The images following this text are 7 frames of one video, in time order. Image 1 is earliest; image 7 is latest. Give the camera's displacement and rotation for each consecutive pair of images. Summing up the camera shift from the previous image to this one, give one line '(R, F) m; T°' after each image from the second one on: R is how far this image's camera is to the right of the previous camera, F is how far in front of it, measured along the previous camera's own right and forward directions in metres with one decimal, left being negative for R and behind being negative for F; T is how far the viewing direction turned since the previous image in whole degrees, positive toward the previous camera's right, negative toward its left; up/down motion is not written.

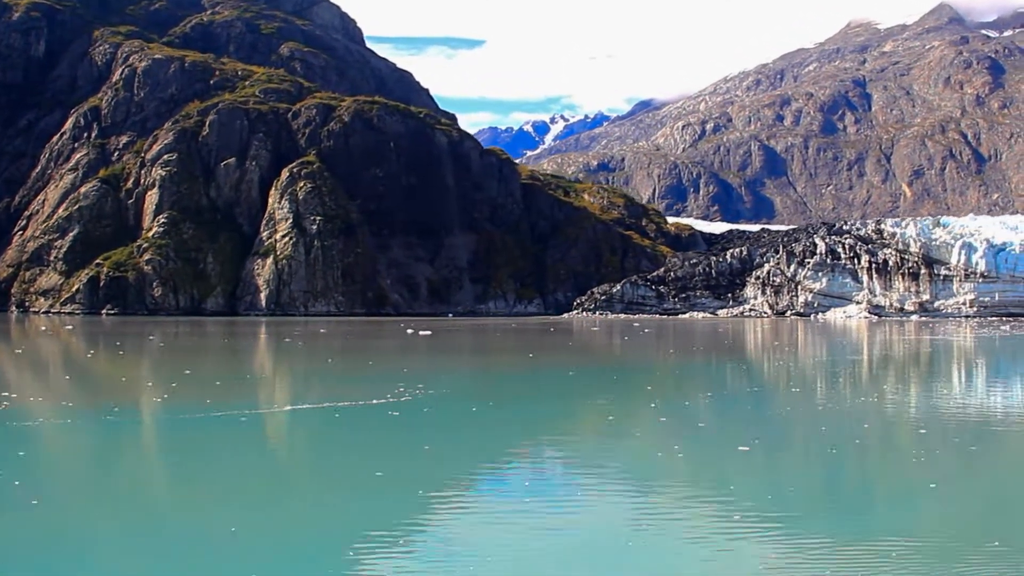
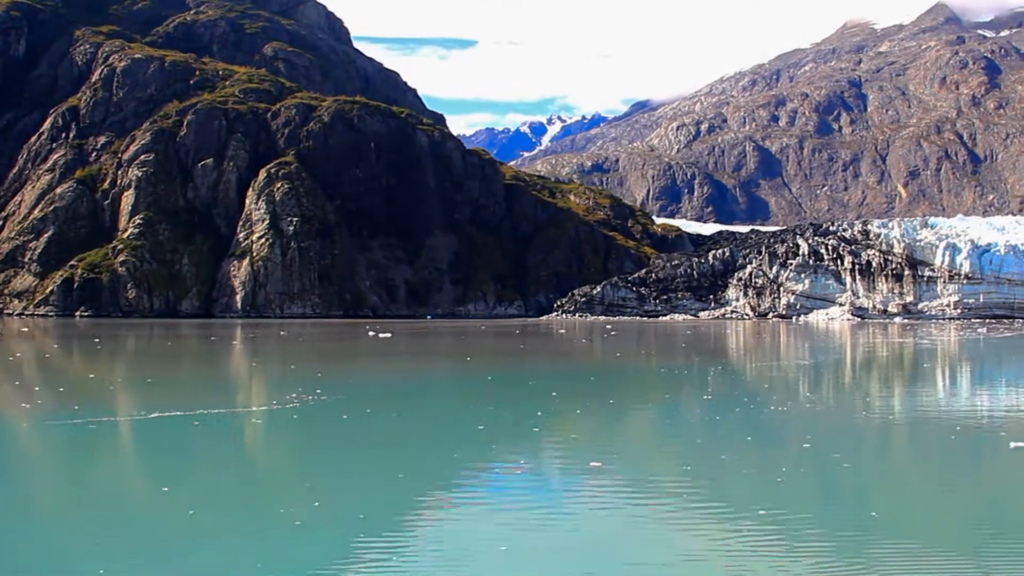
(+3.0, +1.6) m; 0°
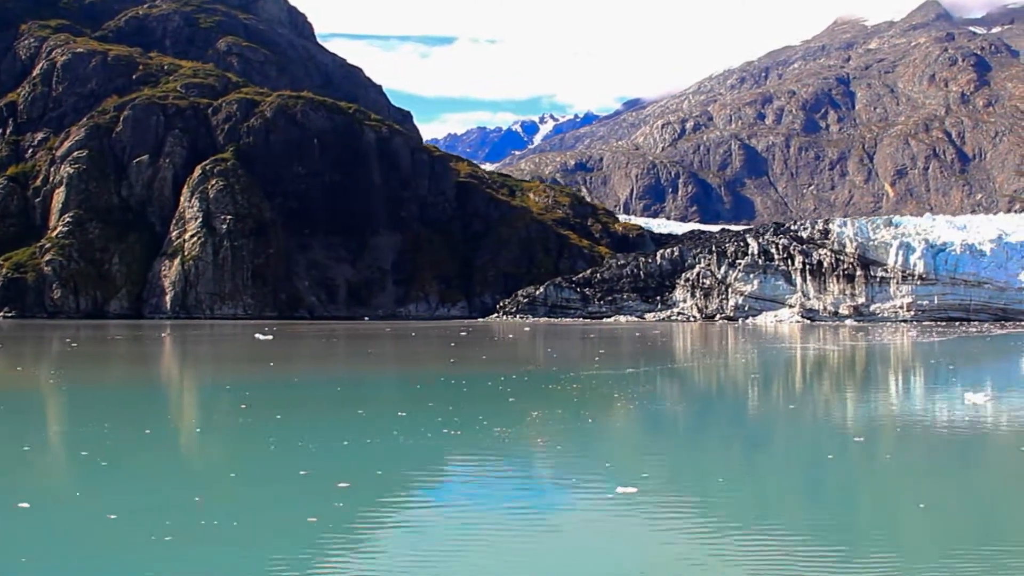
(+8.4, +4.4) m; -1°
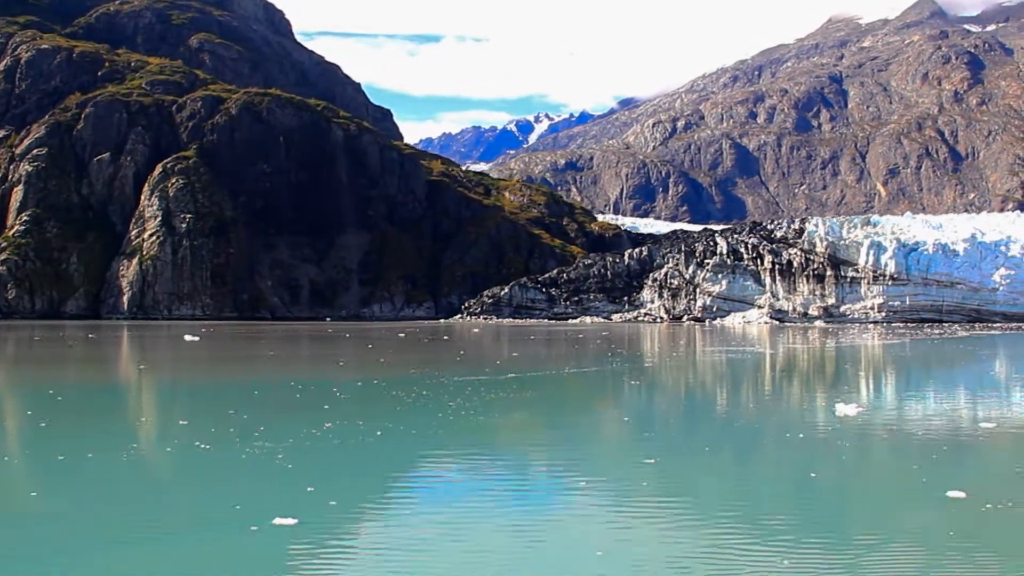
(+4.8, +2.5) m; 0°
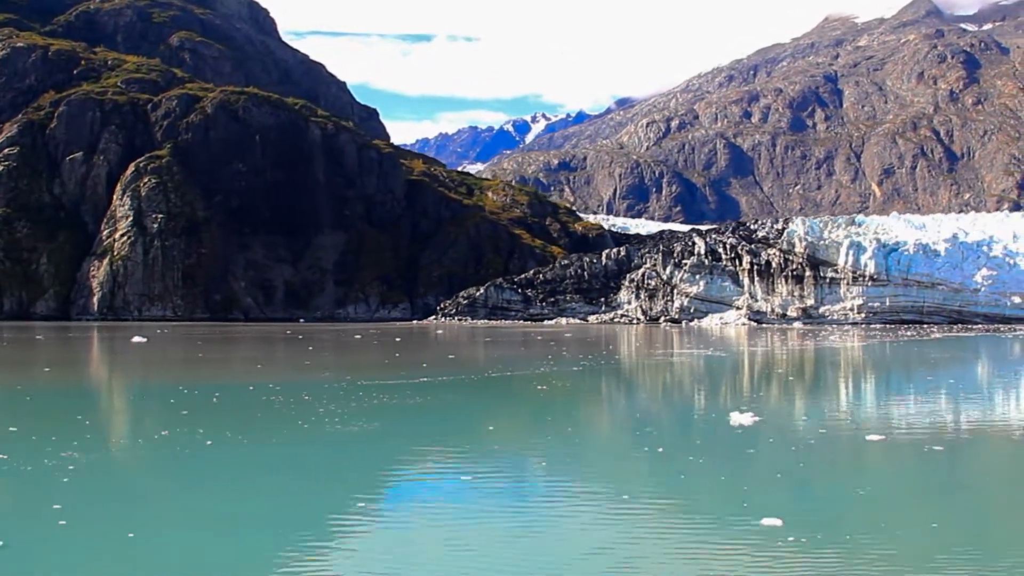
(+3.3, +1.8) m; 0°
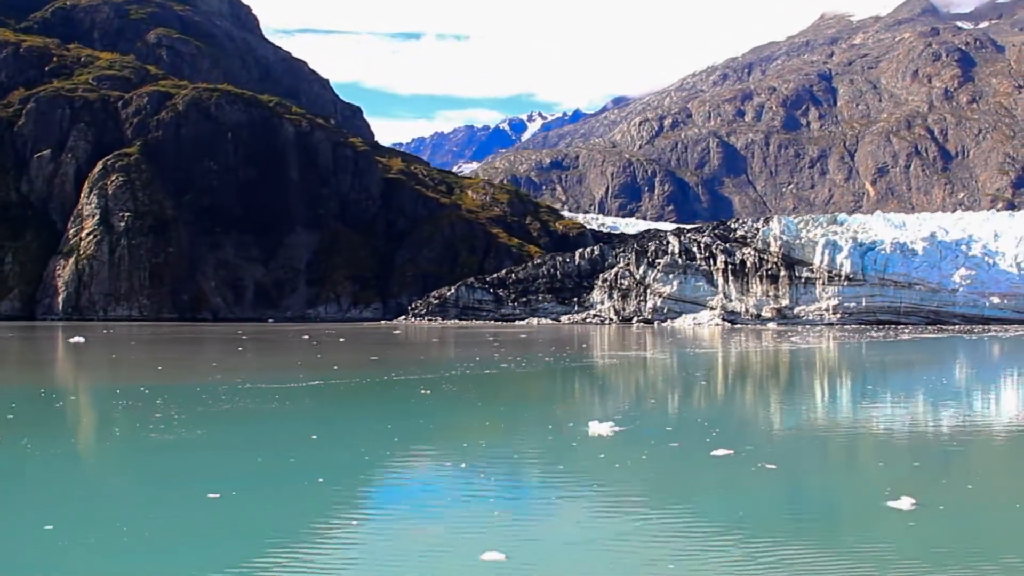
(+3.7, +2.0) m; 0°
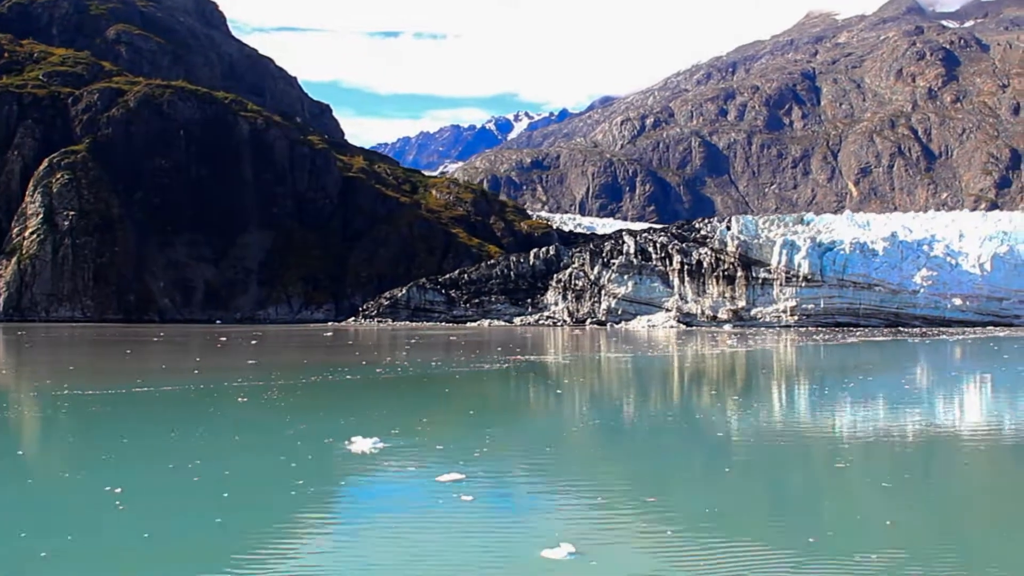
(+5.0, +2.8) m; 0°
